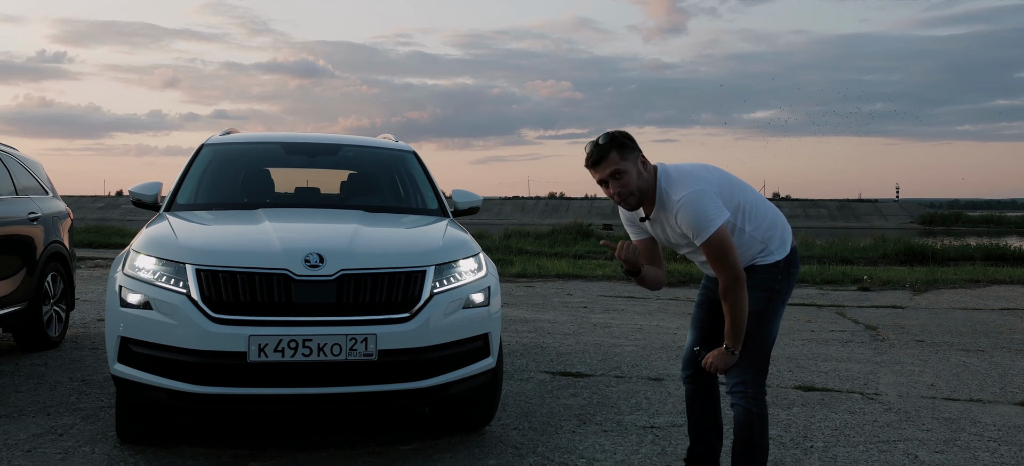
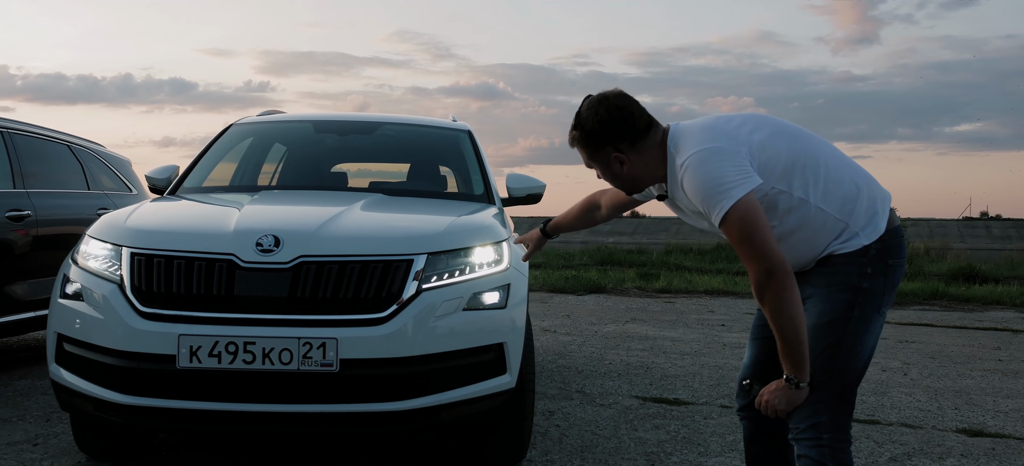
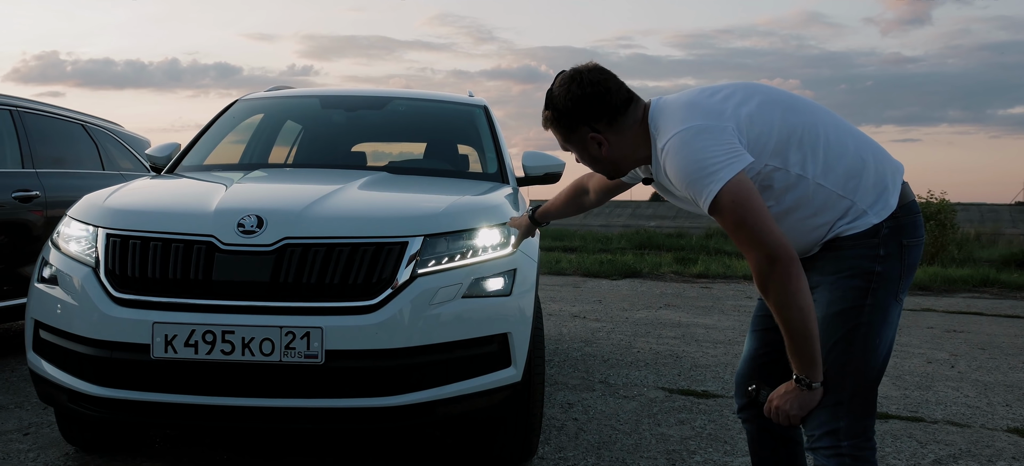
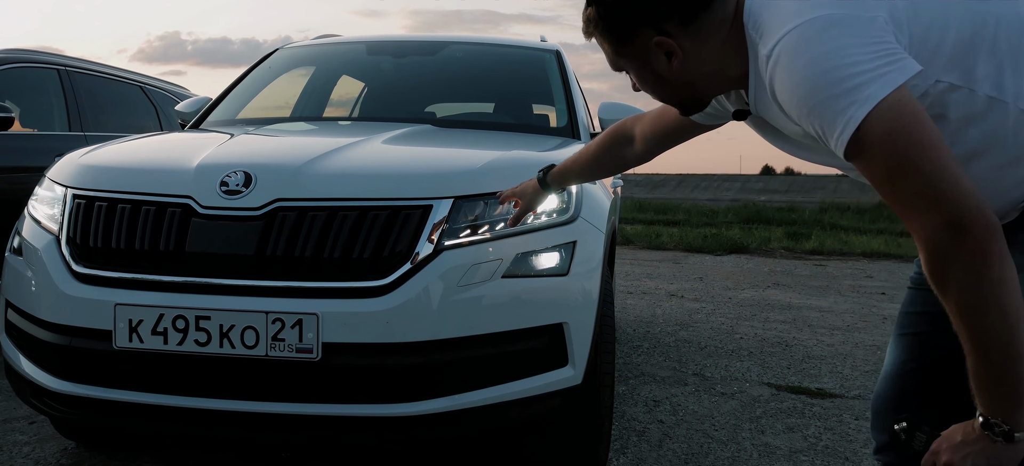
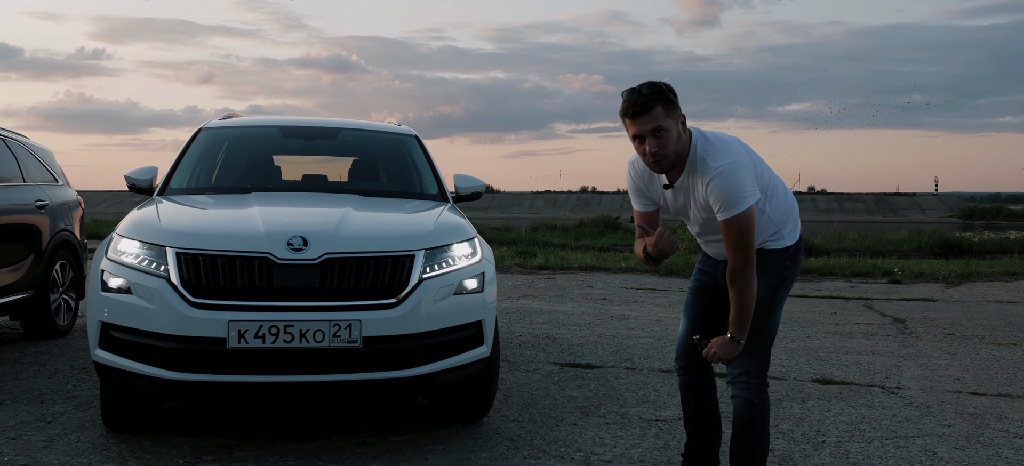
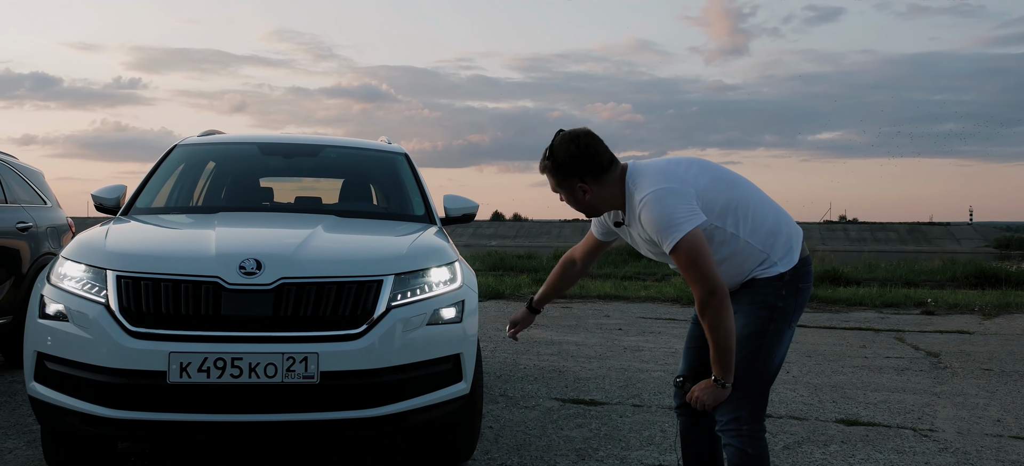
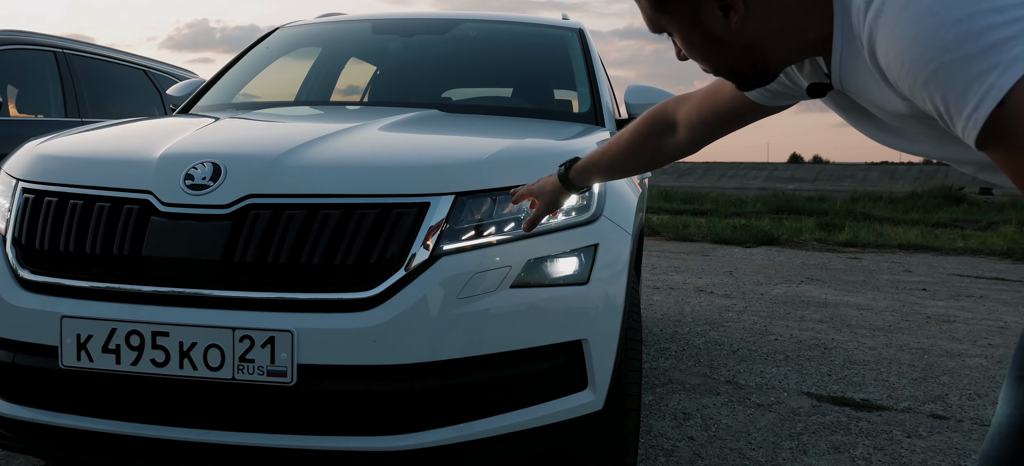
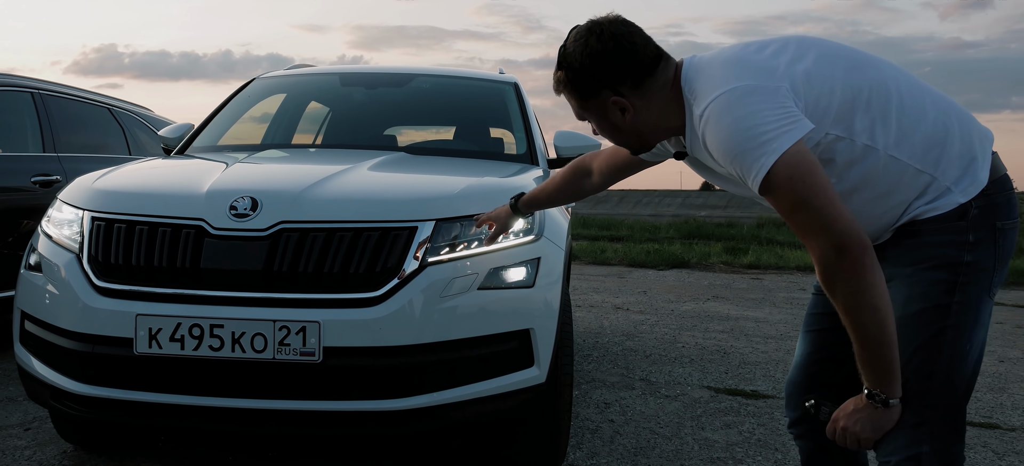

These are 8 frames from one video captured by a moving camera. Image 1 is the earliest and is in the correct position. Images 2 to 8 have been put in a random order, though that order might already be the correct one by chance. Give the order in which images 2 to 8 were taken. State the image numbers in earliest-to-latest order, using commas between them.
5, 6, 2, 3, 8, 4, 7
